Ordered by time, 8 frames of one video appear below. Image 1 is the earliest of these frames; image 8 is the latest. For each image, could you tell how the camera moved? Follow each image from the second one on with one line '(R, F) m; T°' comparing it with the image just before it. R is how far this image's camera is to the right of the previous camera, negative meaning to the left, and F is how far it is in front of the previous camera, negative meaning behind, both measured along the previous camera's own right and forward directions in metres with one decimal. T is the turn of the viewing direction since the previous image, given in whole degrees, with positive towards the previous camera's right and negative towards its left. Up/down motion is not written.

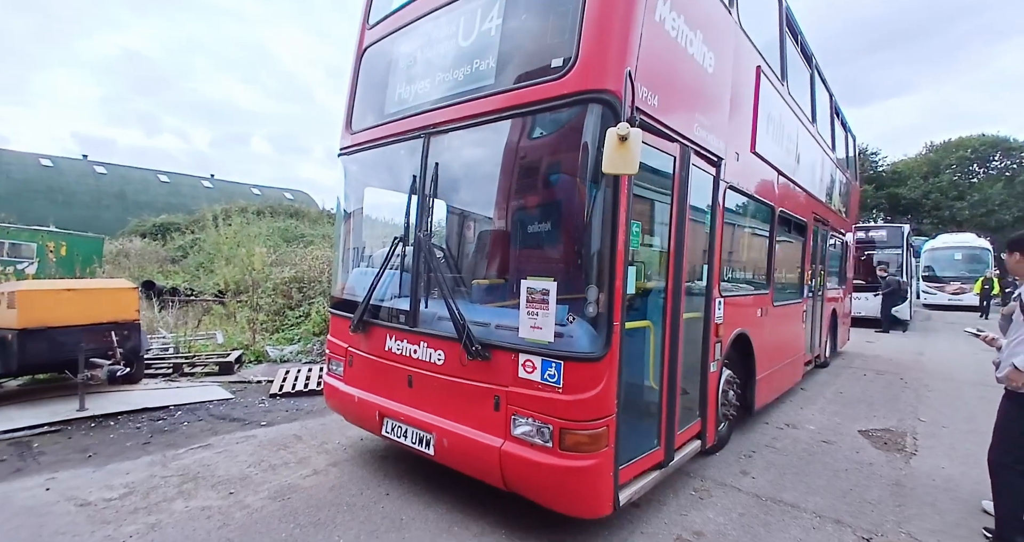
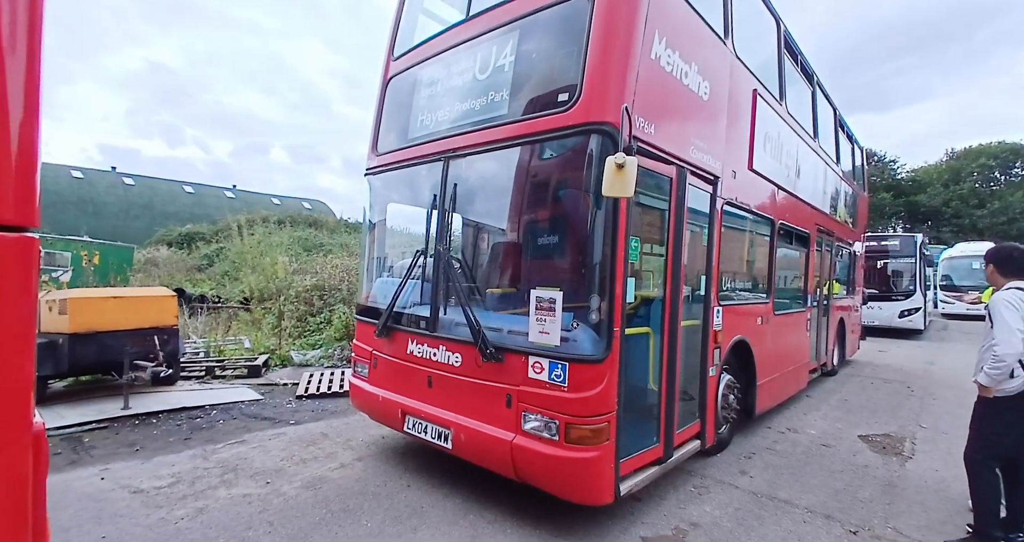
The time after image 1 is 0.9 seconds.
(0.0, -0.3) m; -2°
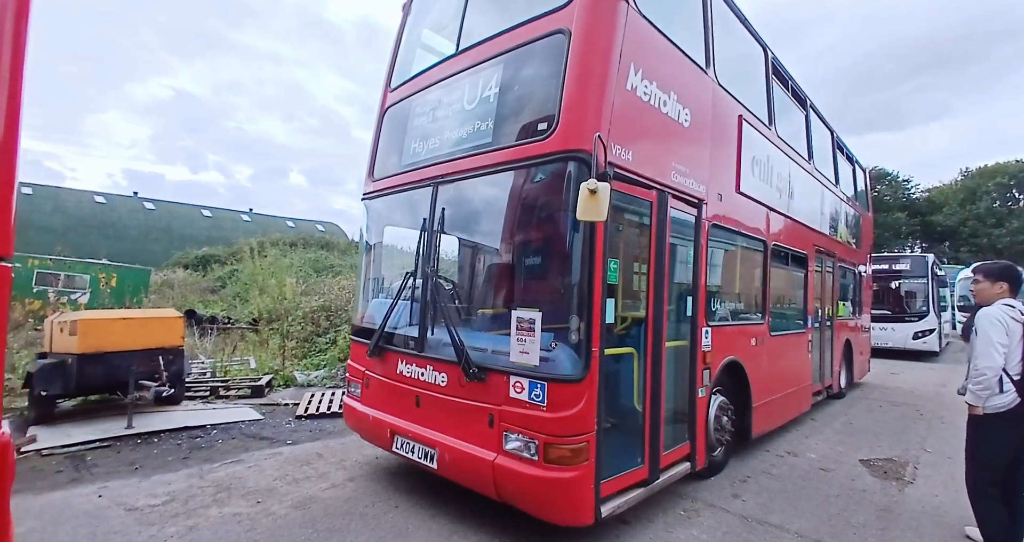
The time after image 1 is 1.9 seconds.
(+0.2, -0.1) m; -1°
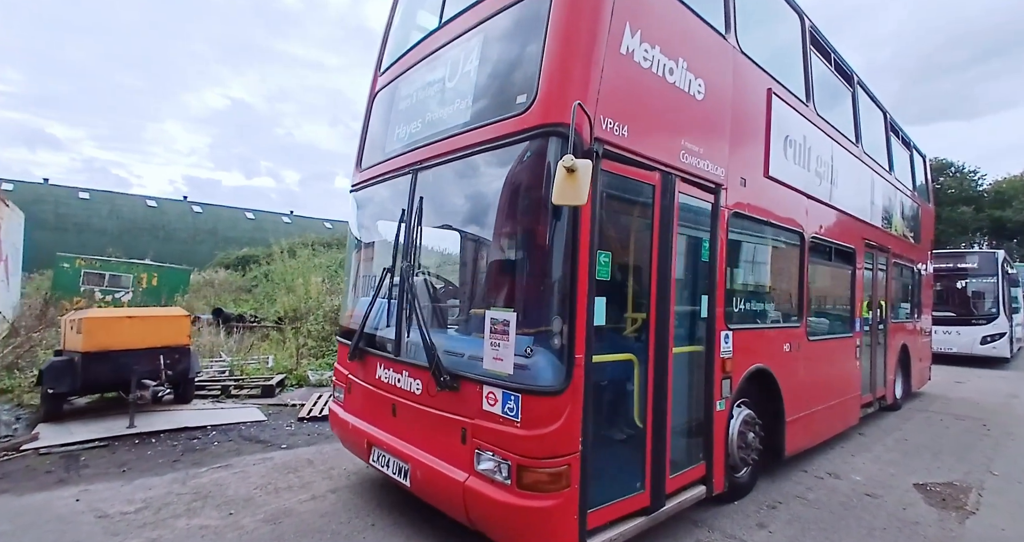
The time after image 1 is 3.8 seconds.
(+0.4, +0.4) m; -5°
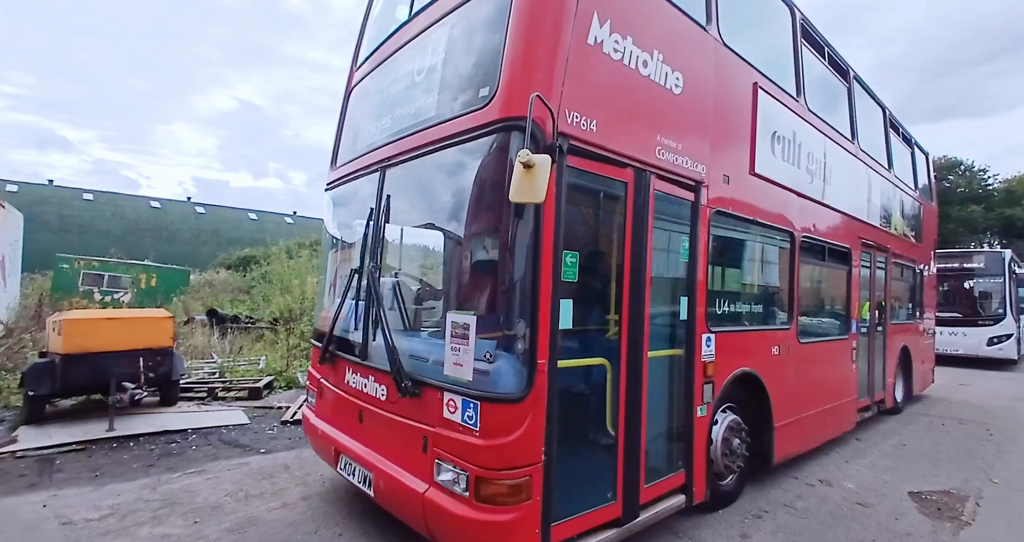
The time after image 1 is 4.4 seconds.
(+0.2, +0.1) m; -1°
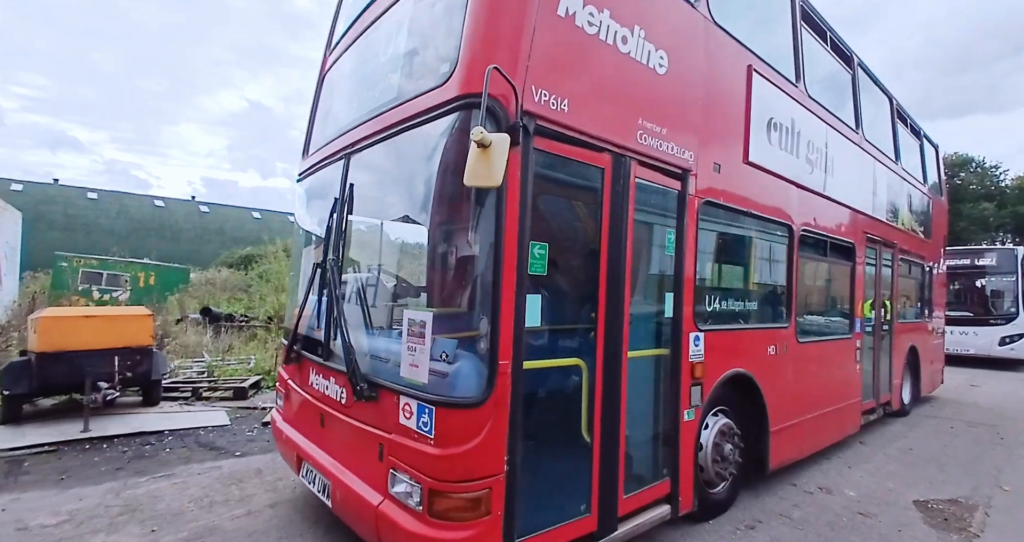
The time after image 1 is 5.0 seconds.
(+0.2, +0.2) m; -1°
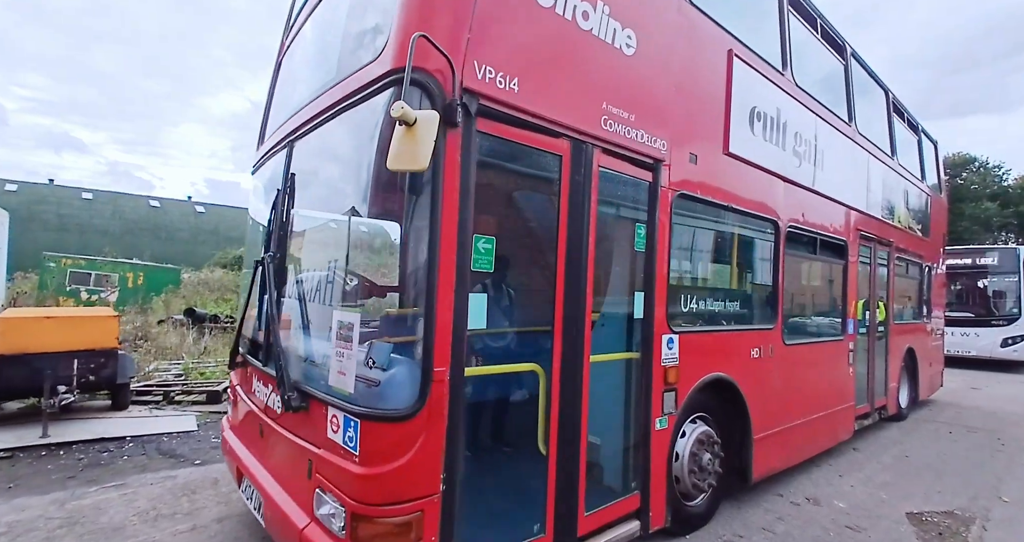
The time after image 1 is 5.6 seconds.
(+0.3, +0.2) m; 0°
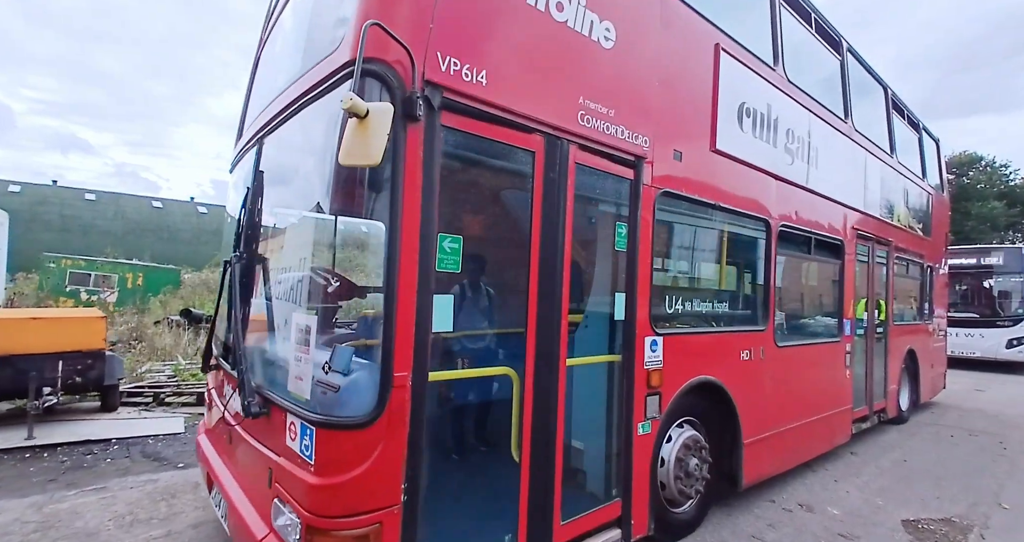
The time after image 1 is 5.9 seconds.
(+0.2, +0.1) m; 0°
